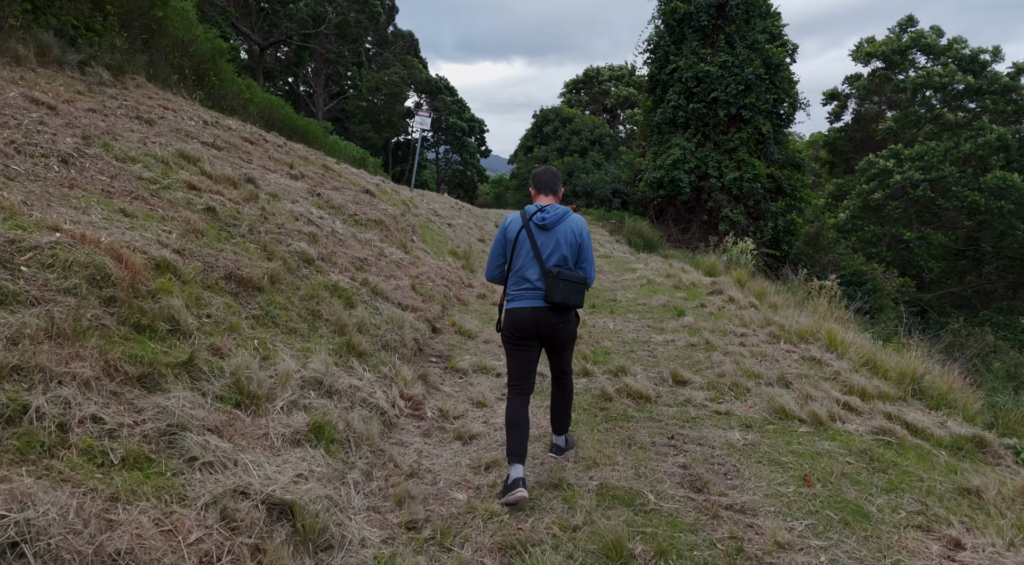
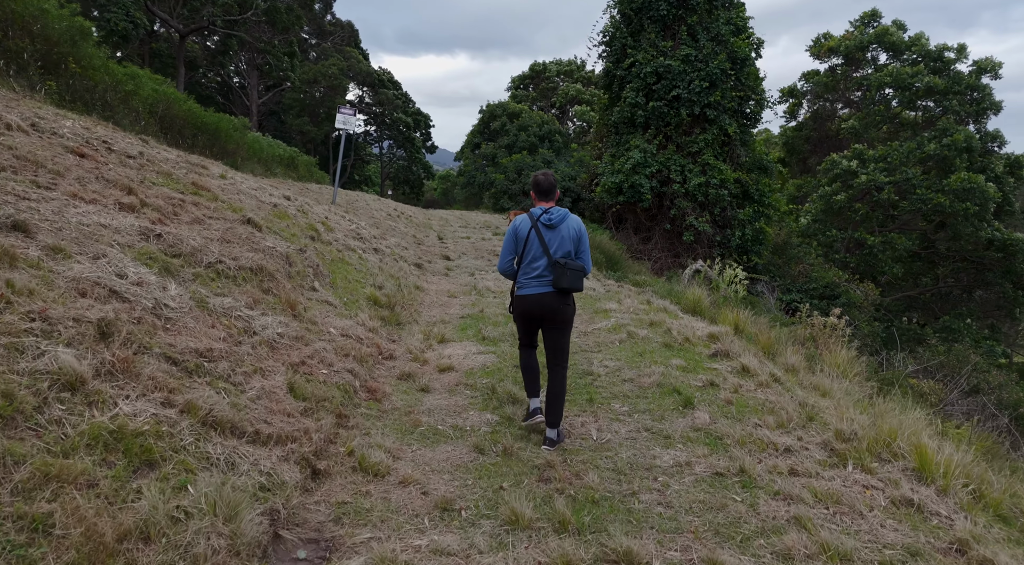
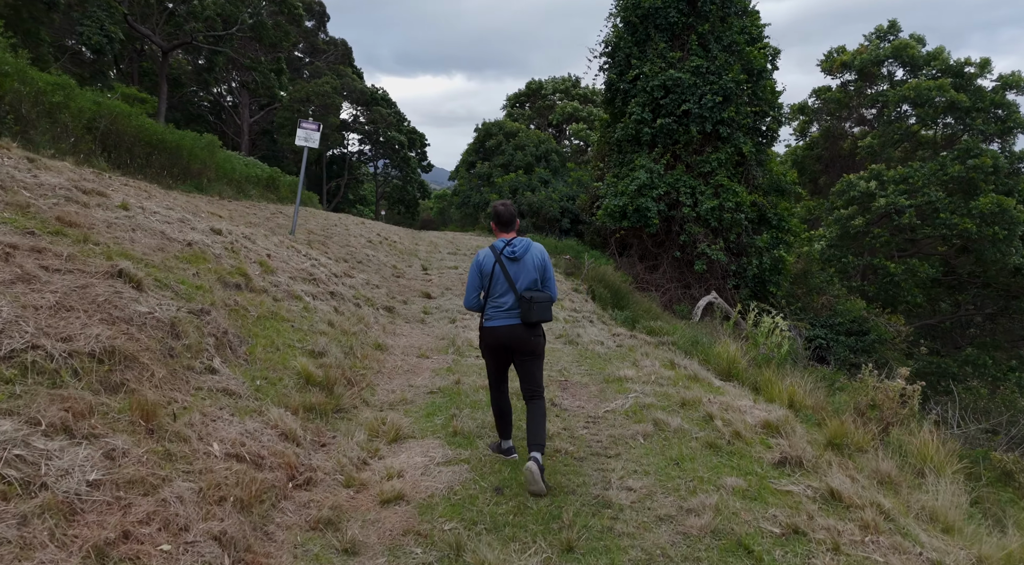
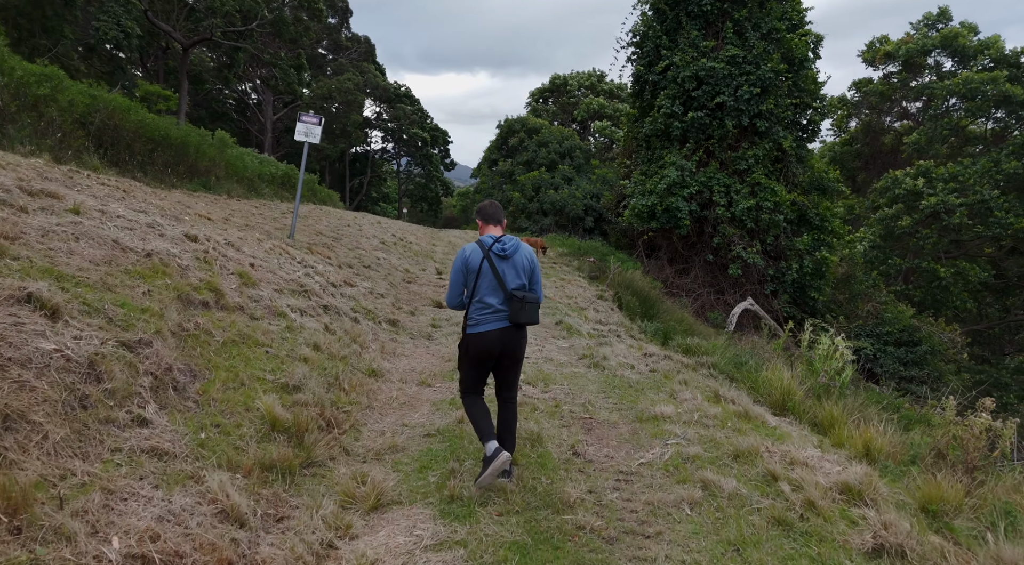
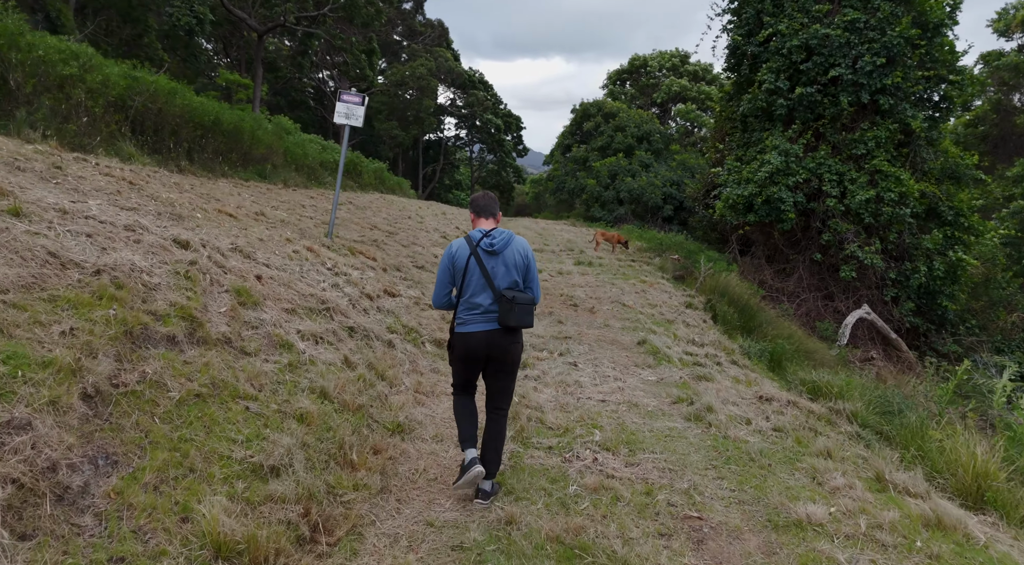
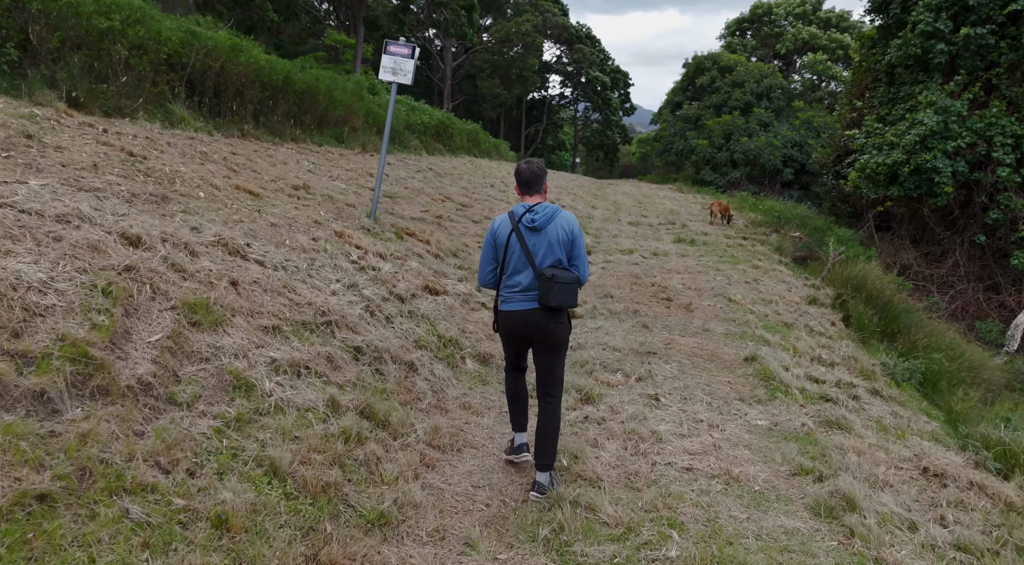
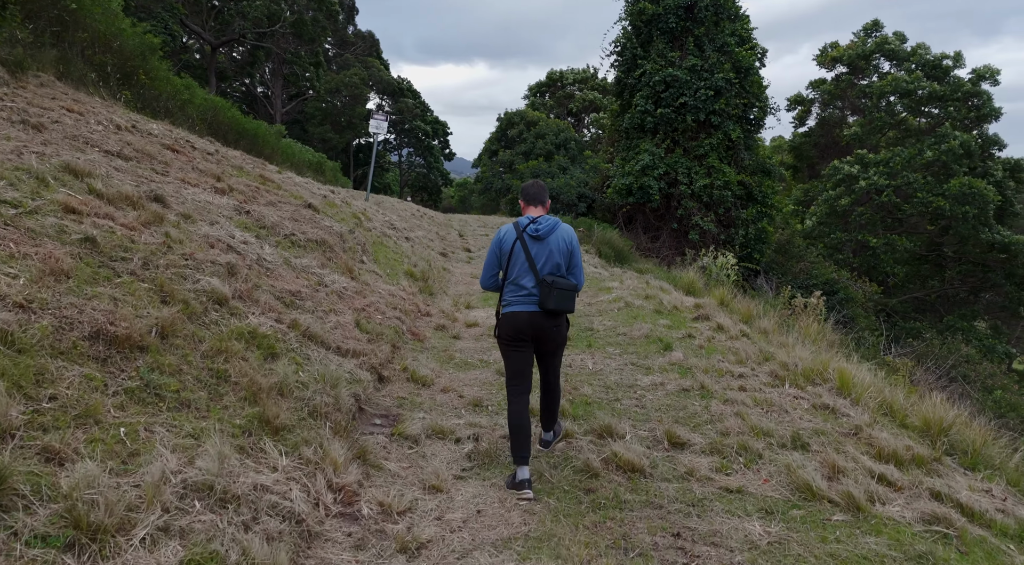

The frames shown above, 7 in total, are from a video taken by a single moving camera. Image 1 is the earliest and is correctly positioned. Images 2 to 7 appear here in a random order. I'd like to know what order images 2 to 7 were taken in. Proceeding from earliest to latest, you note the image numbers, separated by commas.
7, 2, 3, 4, 5, 6
